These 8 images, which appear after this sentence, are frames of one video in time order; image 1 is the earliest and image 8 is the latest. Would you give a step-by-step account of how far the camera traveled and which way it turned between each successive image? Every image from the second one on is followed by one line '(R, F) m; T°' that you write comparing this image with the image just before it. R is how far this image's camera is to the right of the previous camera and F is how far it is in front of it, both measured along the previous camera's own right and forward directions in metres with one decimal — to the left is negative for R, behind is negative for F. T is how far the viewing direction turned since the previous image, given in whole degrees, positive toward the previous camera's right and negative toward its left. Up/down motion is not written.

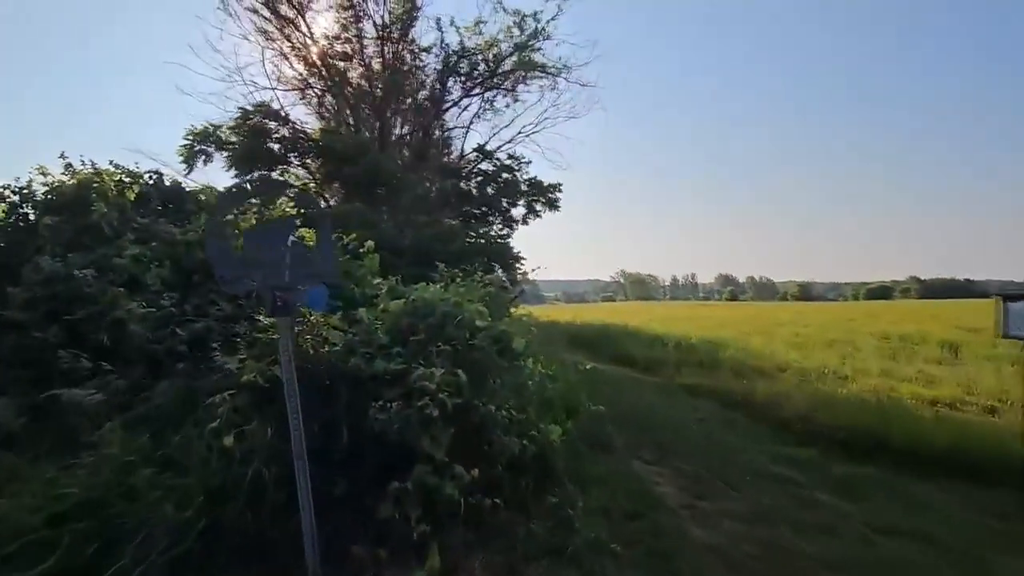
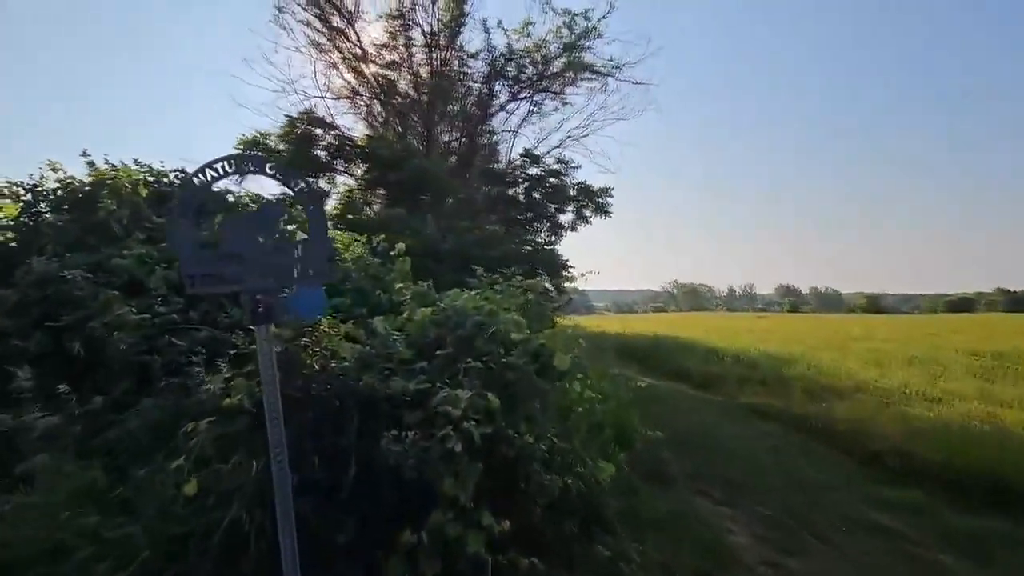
(+0.1, +1.2) m; -5°
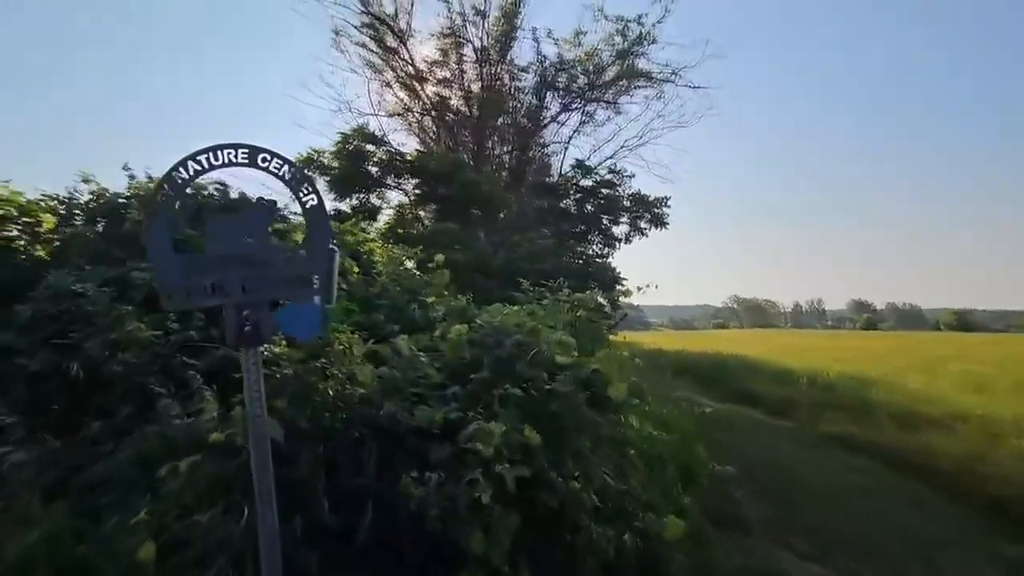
(+0.1, +0.9) m; -6°
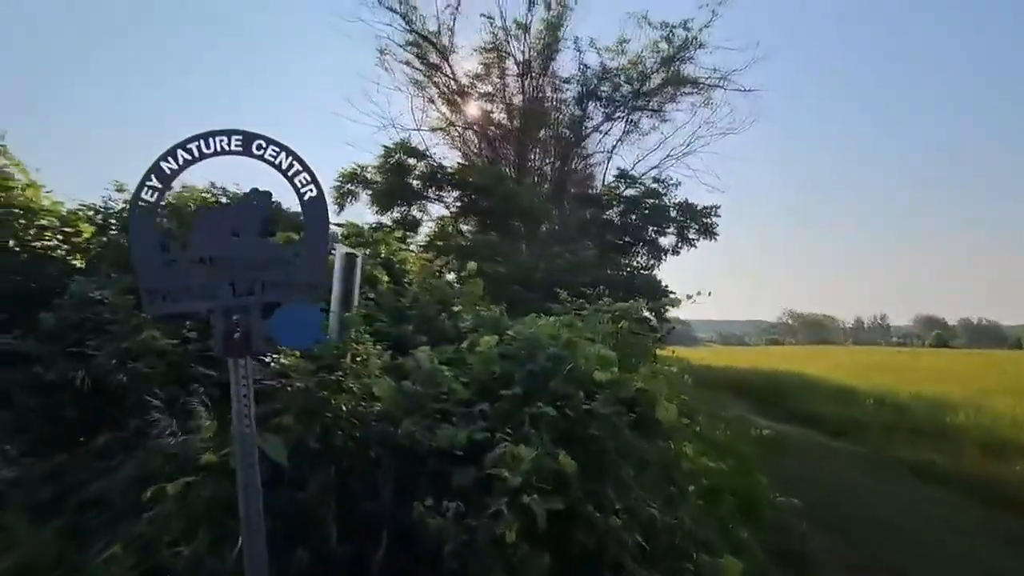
(+0.1, +0.5) m; -5°
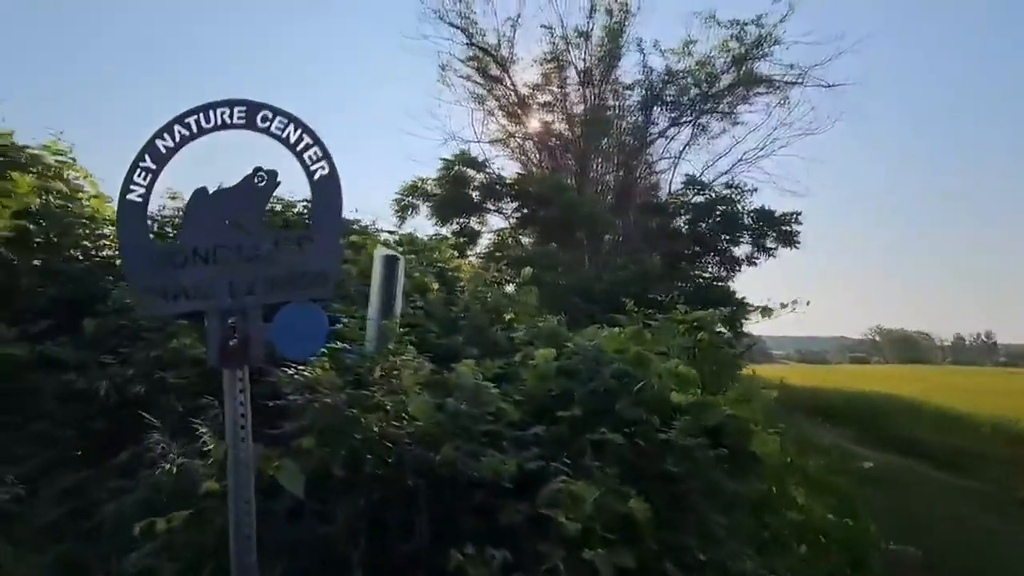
(0.0, +0.7) m; -7°
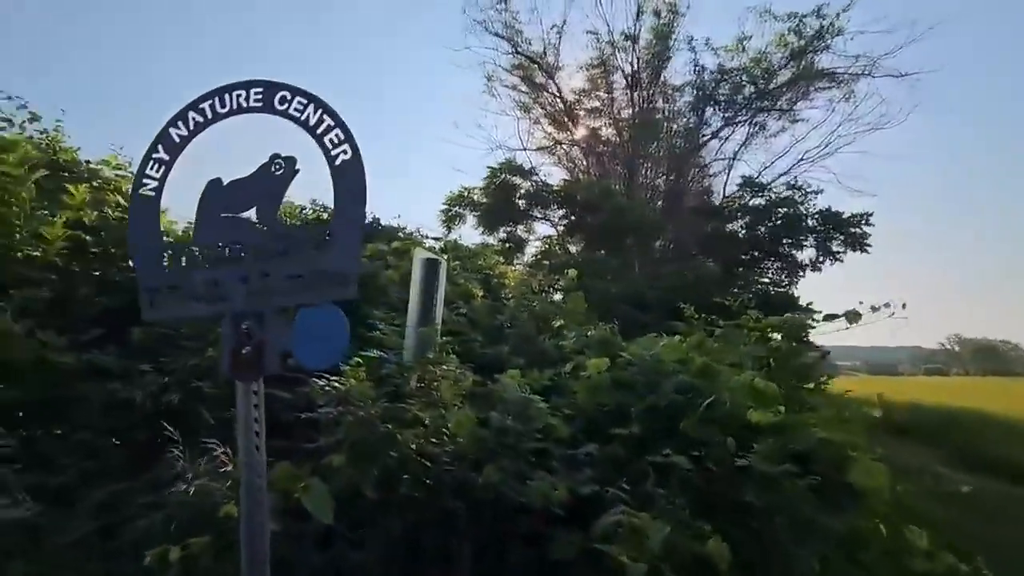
(0.0, +0.4) m; -5°
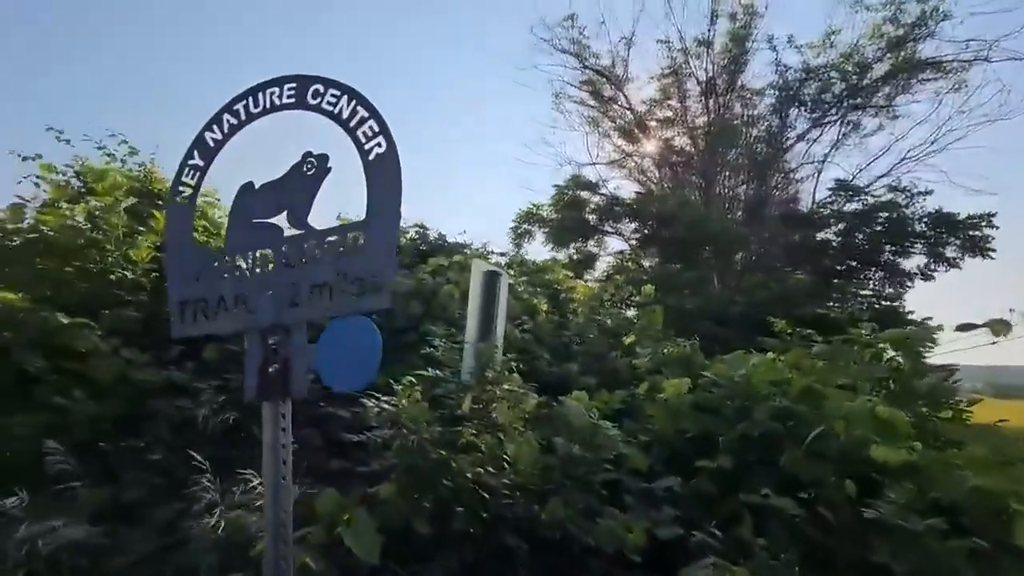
(+0.1, +0.4) m; -8°
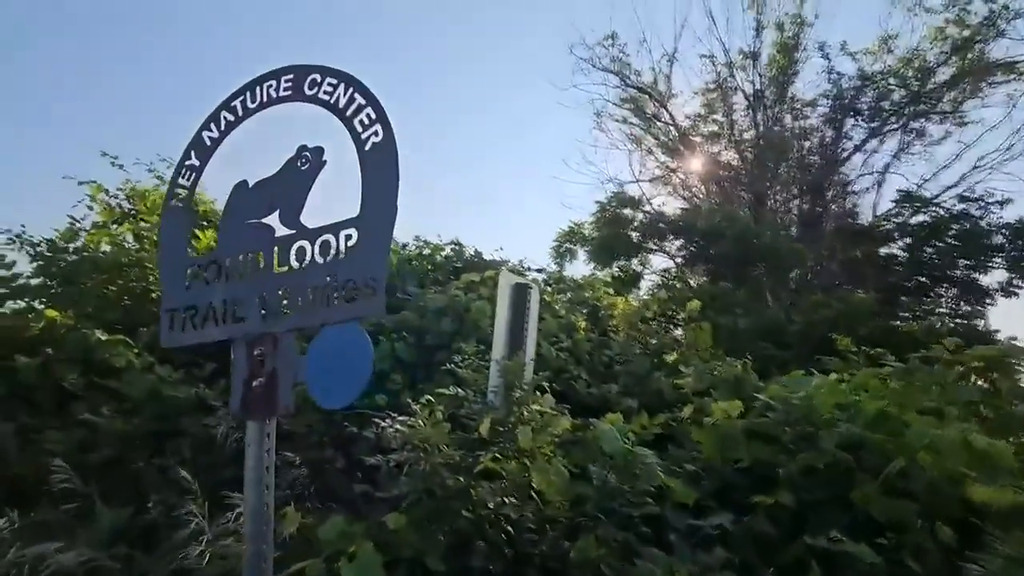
(+0.1, +0.3) m; -5°
